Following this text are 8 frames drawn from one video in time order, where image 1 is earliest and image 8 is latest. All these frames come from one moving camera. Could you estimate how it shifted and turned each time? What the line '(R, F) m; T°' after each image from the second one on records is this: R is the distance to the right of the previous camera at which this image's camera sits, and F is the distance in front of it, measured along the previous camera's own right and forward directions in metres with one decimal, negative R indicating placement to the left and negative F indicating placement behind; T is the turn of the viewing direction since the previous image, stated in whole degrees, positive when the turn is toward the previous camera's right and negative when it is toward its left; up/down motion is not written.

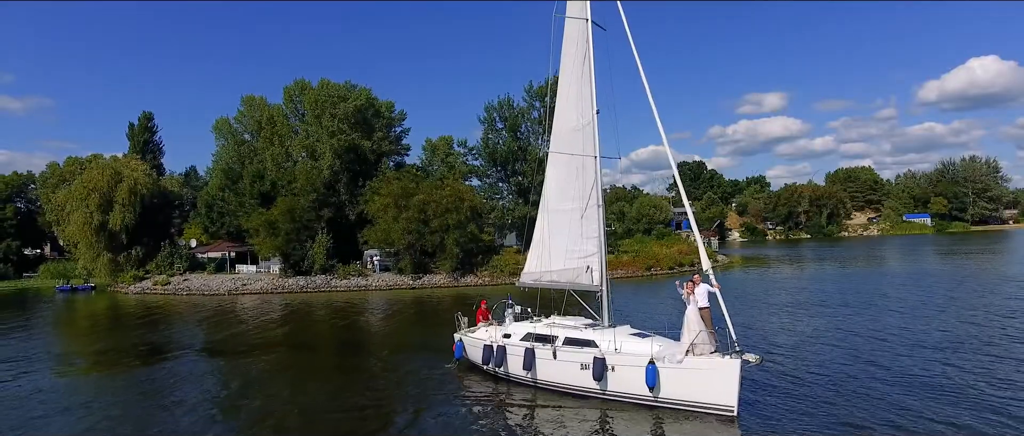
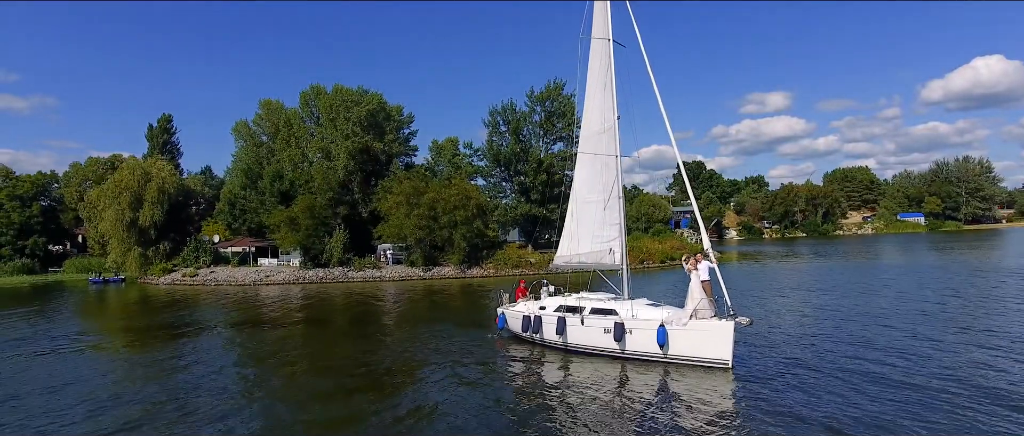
(0.0, -1.5) m; 0°
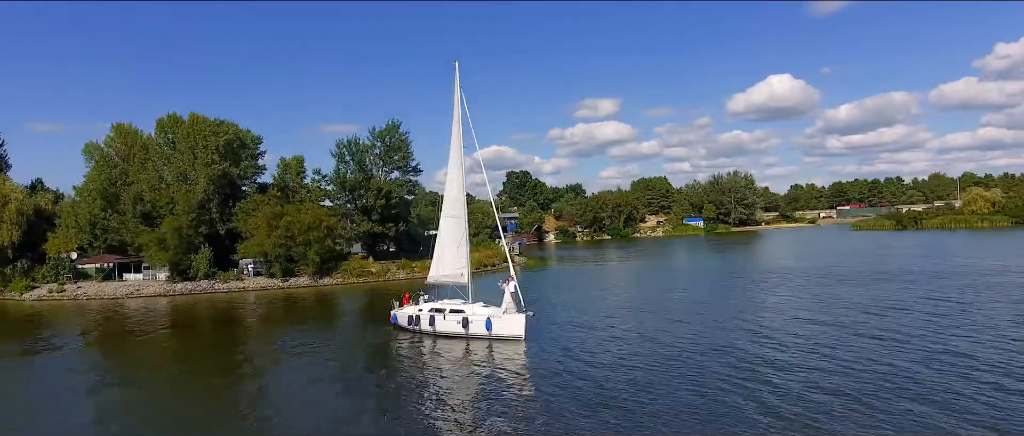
(-0.1, -5.8) m; +14°
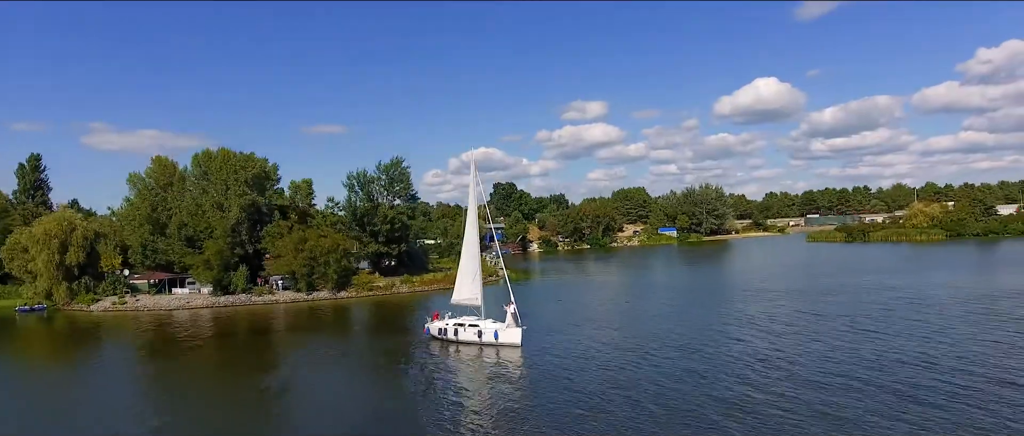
(+0.2, -5.4) m; +1°
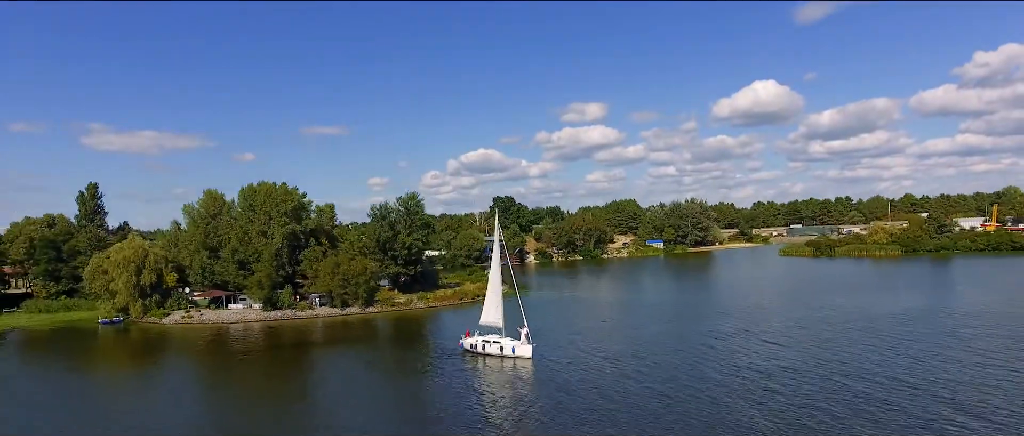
(0.0, -6.3) m; 0°
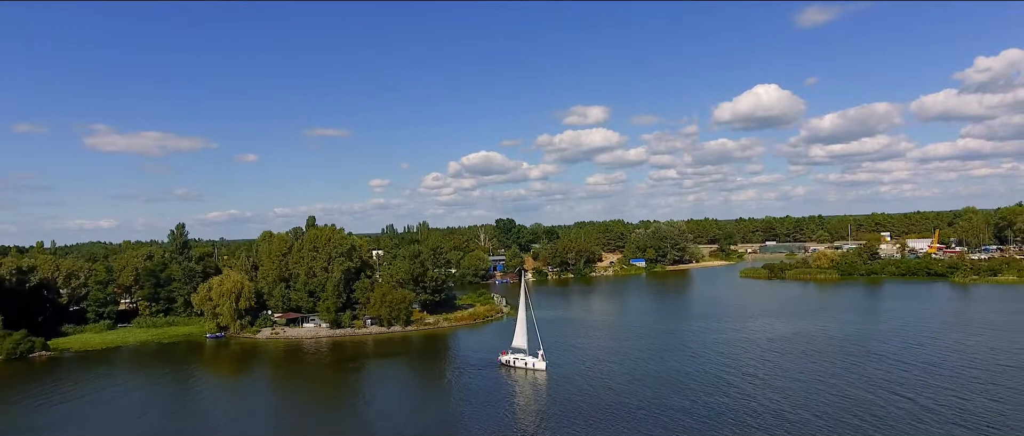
(0.0, -12.8) m; 0°
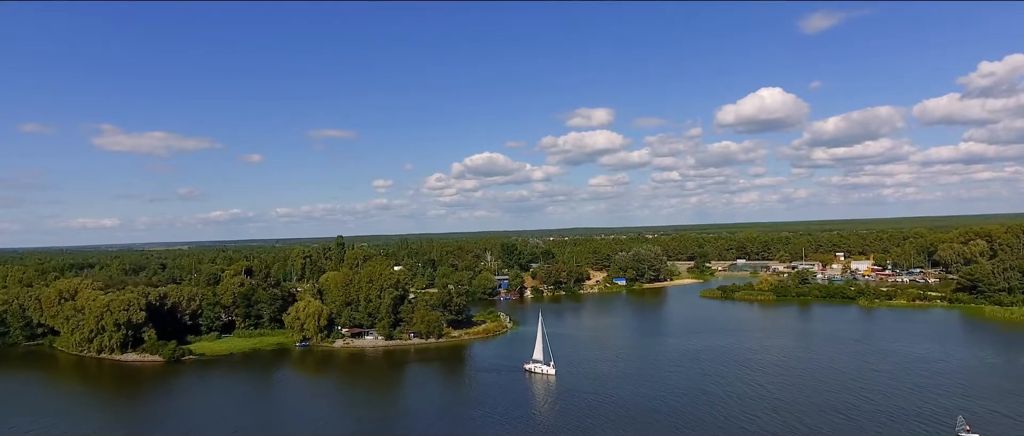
(0.0, -19.7) m; 0°
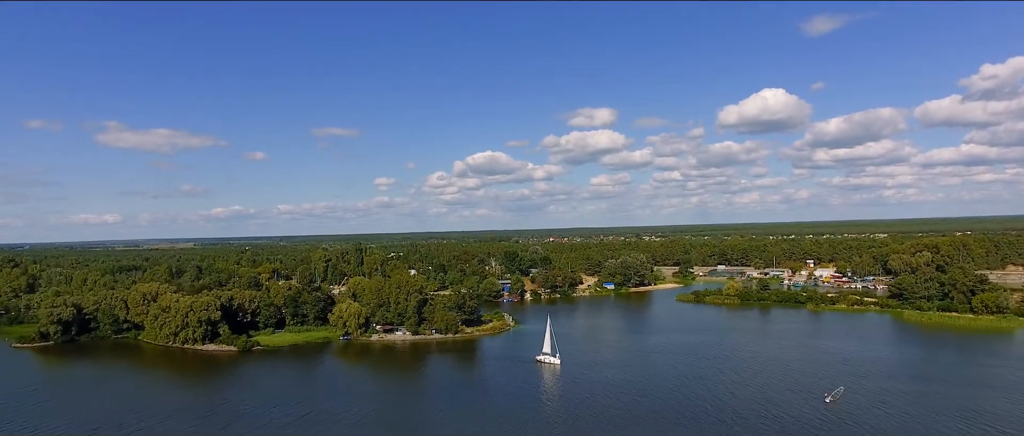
(-0.2, -16.3) m; 0°
